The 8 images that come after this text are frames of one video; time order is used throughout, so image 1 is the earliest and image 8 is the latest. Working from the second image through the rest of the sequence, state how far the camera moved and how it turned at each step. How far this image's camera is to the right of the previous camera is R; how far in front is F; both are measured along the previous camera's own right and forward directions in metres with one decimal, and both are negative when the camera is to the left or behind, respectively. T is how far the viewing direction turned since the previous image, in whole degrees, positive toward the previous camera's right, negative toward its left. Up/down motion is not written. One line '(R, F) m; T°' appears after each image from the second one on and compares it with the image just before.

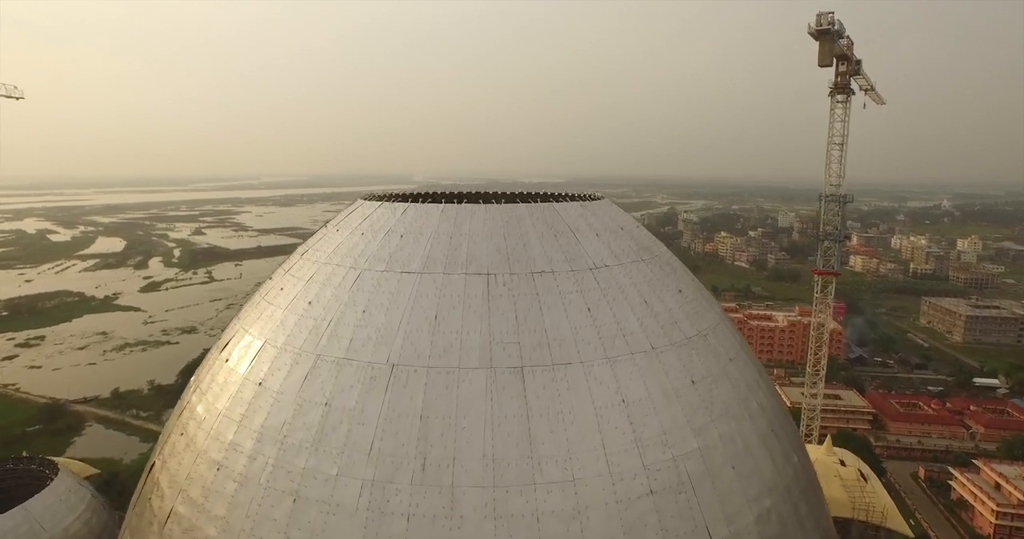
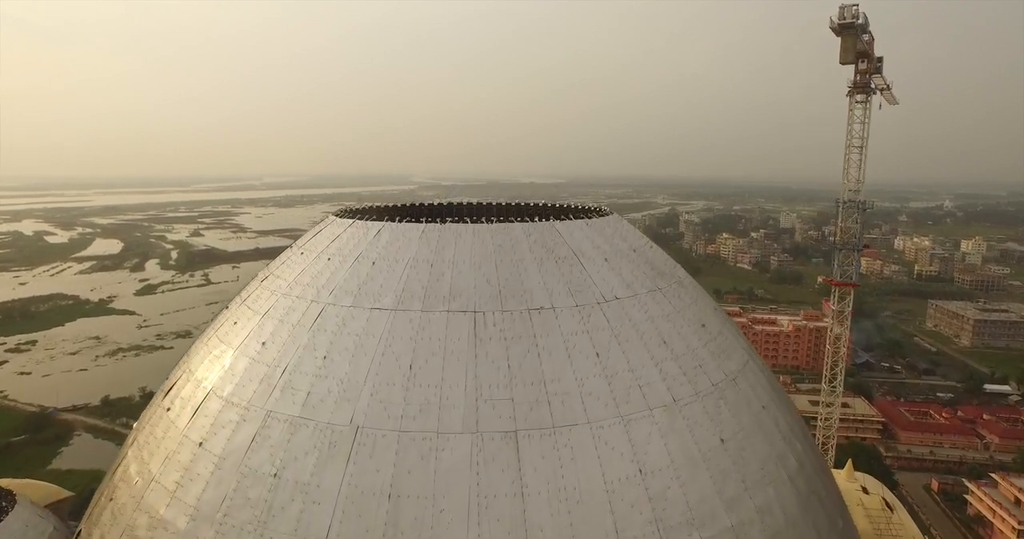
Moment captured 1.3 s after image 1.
(+0.1, +1.1) m; 0°
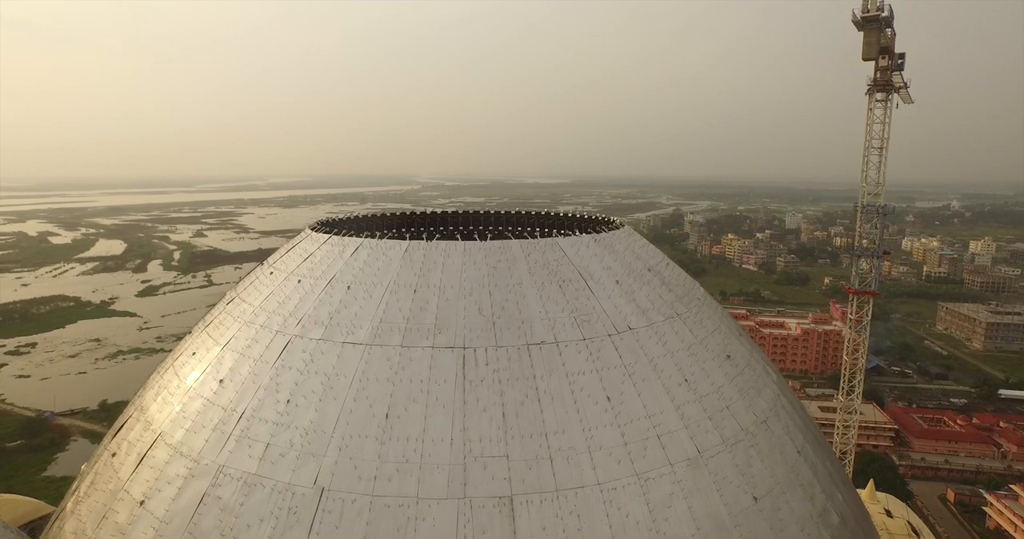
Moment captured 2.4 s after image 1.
(+0.1, +0.8) m; 0°
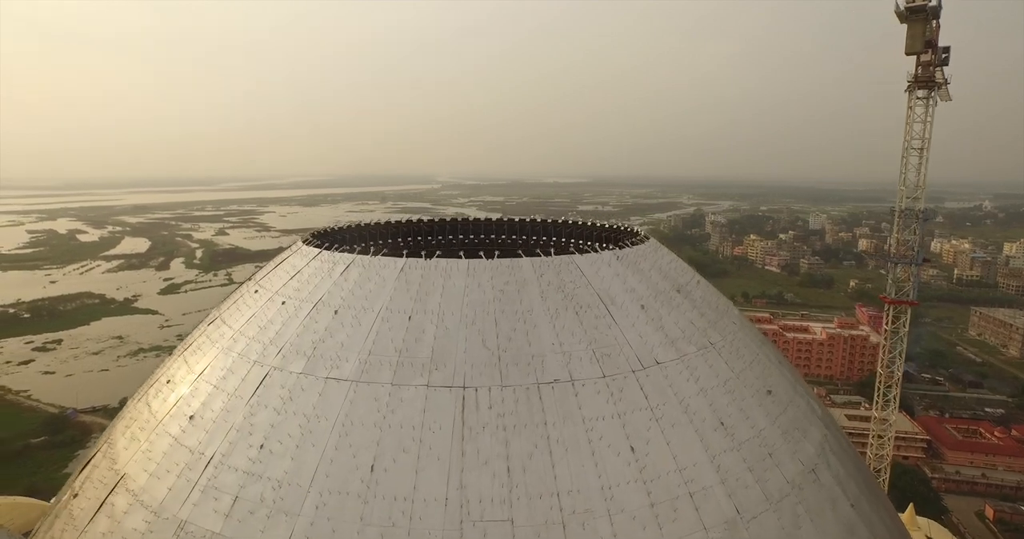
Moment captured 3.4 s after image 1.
(+0.1, +0.7) m; -2°
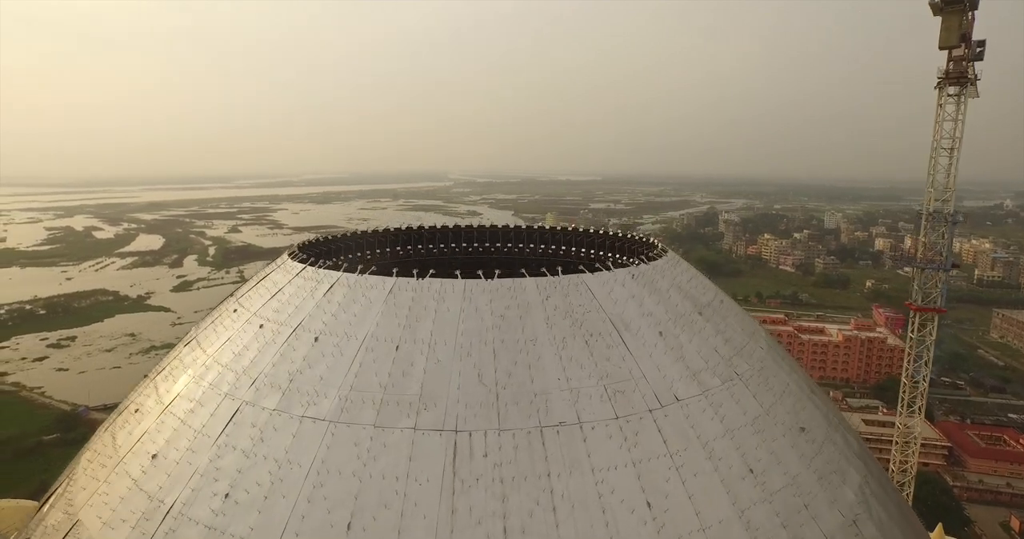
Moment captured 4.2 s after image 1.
(+0.1, +0.5) m; -1°
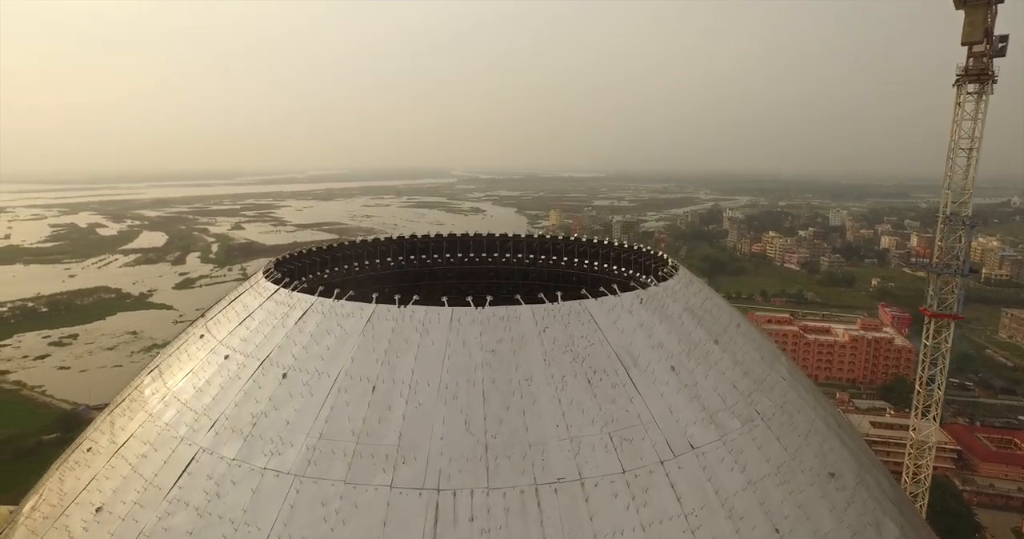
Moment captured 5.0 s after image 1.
(+0.1, +0.5) m; 0°
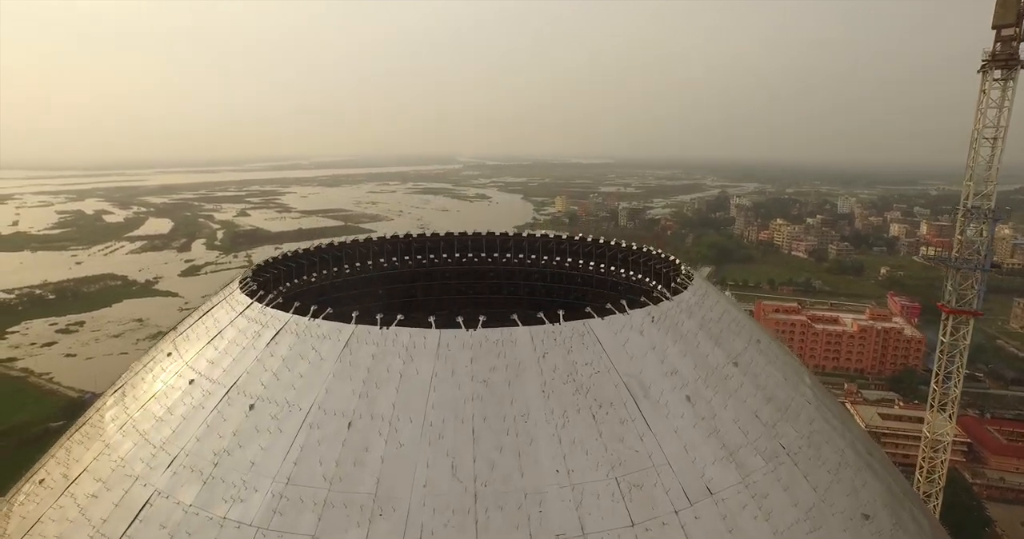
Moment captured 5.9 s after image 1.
(+0.1, +0.4) m; -1°
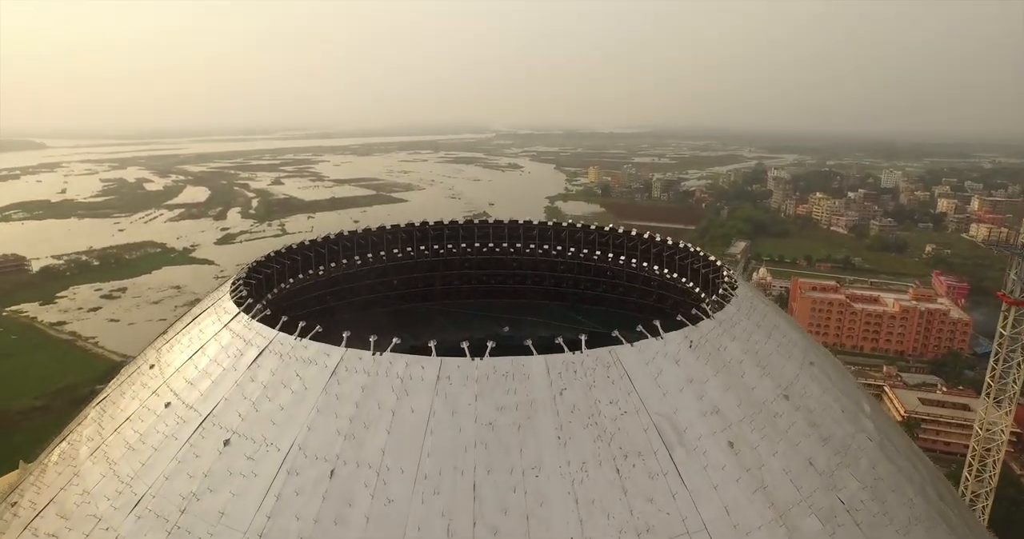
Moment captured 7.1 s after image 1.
(+0.1, +0.5) m; -3°
